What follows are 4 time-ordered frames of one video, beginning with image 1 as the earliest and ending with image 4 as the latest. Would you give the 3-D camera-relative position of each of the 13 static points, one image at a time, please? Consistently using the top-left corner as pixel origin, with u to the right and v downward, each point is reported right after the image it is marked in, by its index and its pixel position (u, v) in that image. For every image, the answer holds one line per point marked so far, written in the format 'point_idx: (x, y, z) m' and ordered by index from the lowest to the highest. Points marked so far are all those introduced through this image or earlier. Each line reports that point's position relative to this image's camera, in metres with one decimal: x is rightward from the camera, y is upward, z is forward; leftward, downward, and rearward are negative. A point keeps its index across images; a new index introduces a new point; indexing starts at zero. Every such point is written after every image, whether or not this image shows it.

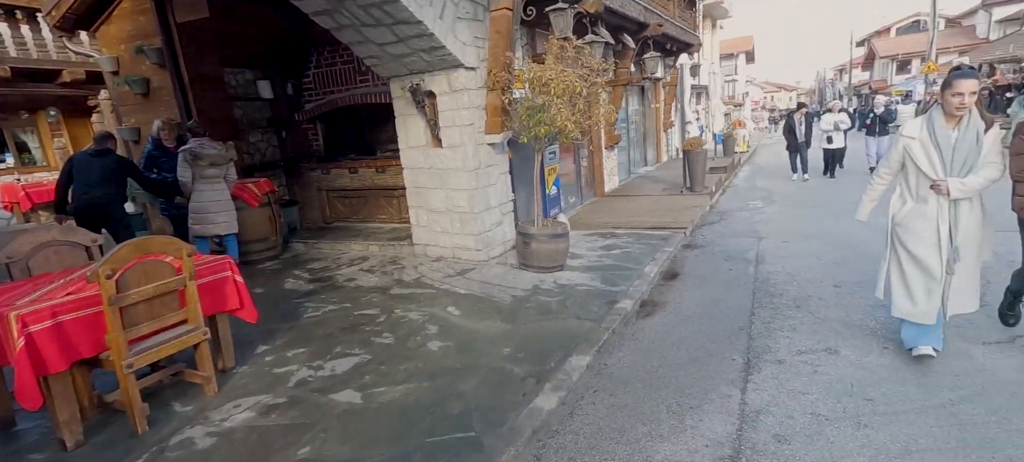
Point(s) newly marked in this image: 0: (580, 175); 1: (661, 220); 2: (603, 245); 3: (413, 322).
0: (+1.3, +1.1, +10.5) m
1: (+2.4, +0.2, +8.6) m
2: (+1.2, -0.2, +7.1) m
3: (-0.8, -0.7, +4.1) m
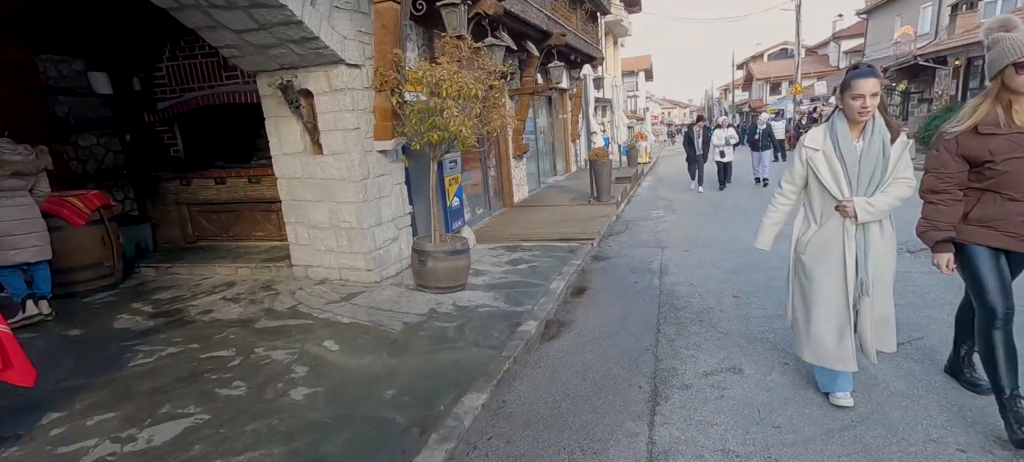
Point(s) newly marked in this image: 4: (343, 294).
0: (-0.5, +0.8, +10.1) m
1: (+0.9, 0.0, +8.4) m
2: (0.0, -0.4, +6.7) m
3: (-1.5, -0.8, +3.4) m
4: (-1.6, -0.6, +4.9) m
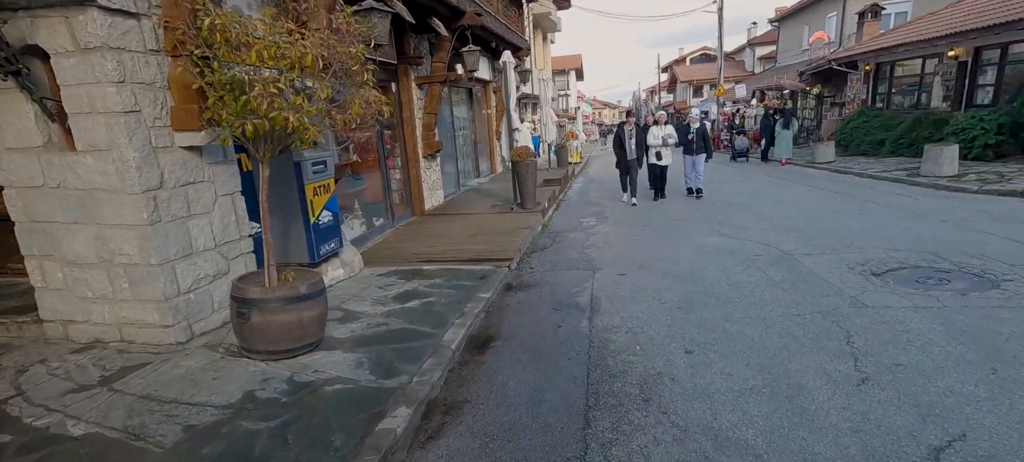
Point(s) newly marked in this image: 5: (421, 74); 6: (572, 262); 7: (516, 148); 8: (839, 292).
0: (-1.9, +0.6, +8.4) m
1: (-0.4, -0.2, +6.9) m
2: (-1.1, -0.6, +5.2) m
3: (-2.1, -1.1, +1.7) m
4: (-2.4, -0.8, +3.2) m
5: (-1.6, +2.8, +9.6) m
6: (+0.7, -0.4, +6.5) m
7: (+0.1, +1.5, +9.7) m
8: (+2.8, -0.5, +4.6) m
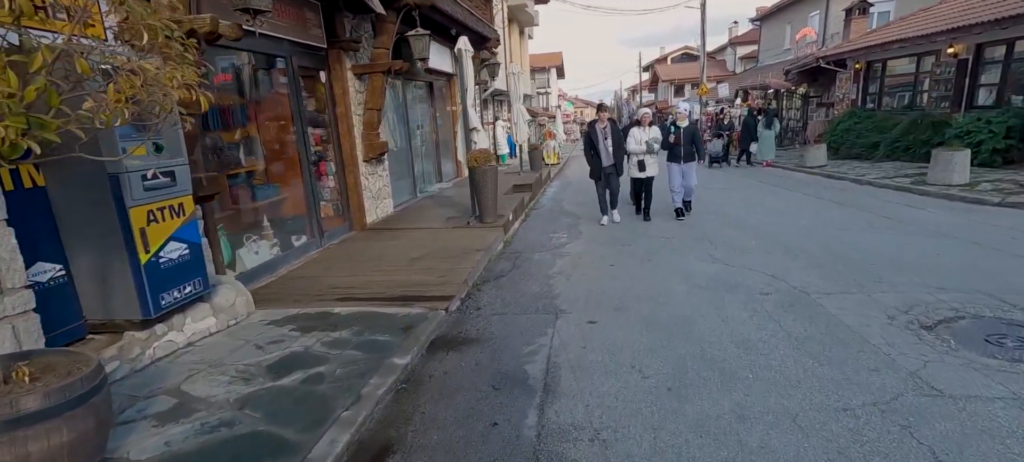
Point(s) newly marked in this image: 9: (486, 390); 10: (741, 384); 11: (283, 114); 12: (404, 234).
0: (-2.5, +0.4, +6.9) m
1: (-0.9, -0.5, +5.5) m
2: (-1.6, -0.8, +3.7) m
3: (-2.5, -1.3, +0.2) m
4: (-2.8, -1.1, +1.7) m
5: (-2.3, +2.5, +8.2) m
6: (+0.2, -0.6, +5.1) m
7: (-0.6, +1.2, +8.3) m
8: (+2.3, -0.8, +3.3) m
9: (-0.1, -1.0, +3.3) m
10: (+1.3, -0.9, +3.2) m
11: (-2.8, +1.4, +6.6) m
12: (-1.6, 0.0, +7.7) m
